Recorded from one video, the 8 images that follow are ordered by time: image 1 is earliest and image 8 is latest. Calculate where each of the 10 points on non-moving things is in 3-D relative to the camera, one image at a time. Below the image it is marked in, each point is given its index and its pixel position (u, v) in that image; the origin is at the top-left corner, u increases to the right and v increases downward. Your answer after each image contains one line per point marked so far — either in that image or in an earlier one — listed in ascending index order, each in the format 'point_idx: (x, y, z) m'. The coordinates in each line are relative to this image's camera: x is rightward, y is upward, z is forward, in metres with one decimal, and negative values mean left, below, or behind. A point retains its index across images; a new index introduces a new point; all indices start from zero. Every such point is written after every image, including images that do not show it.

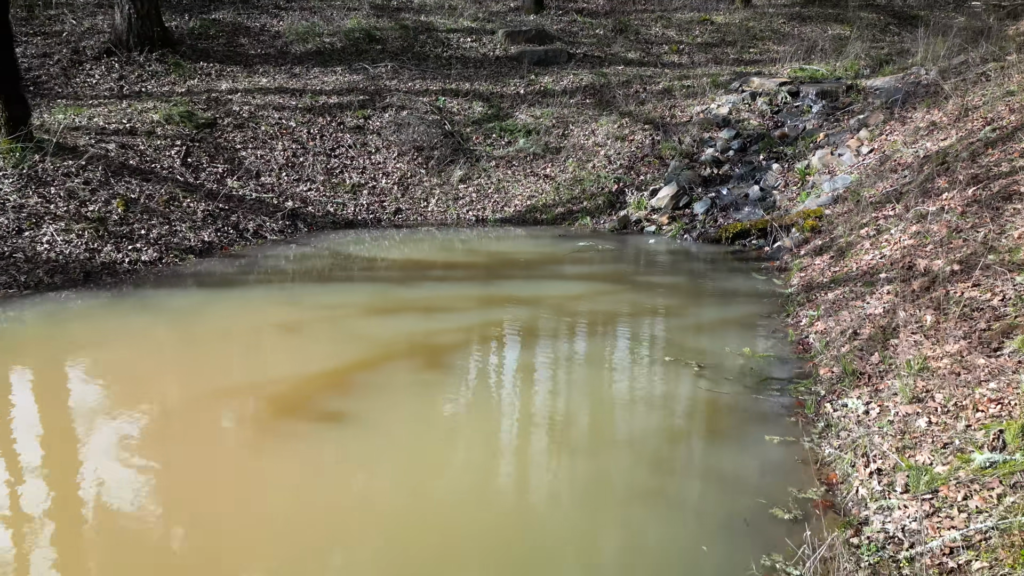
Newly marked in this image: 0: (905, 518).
0: (+1.9, -1.0, +3.5) m
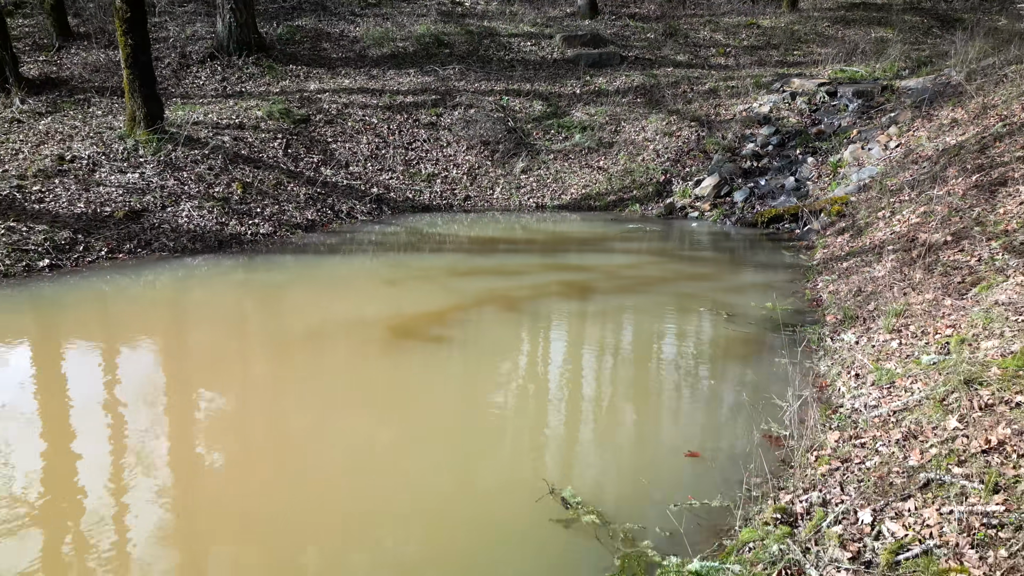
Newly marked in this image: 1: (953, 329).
0: (+2.4, -0.6, +4.9) m
1: (+3.2, -0.2, +5.4) m
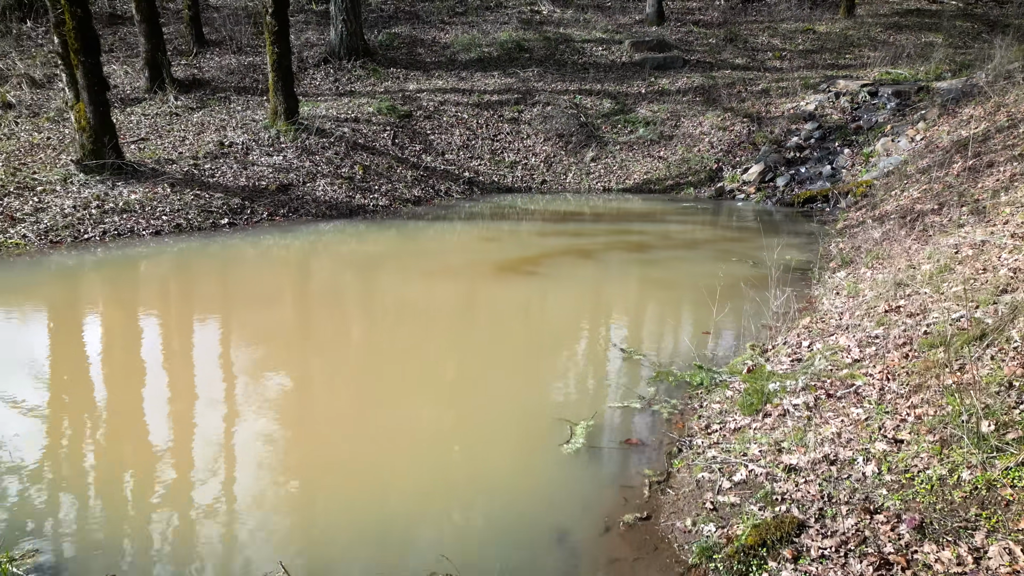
0: (+3.1, 0.0, +7.0) m
1: (+4.1, +0.4, +7.4) m
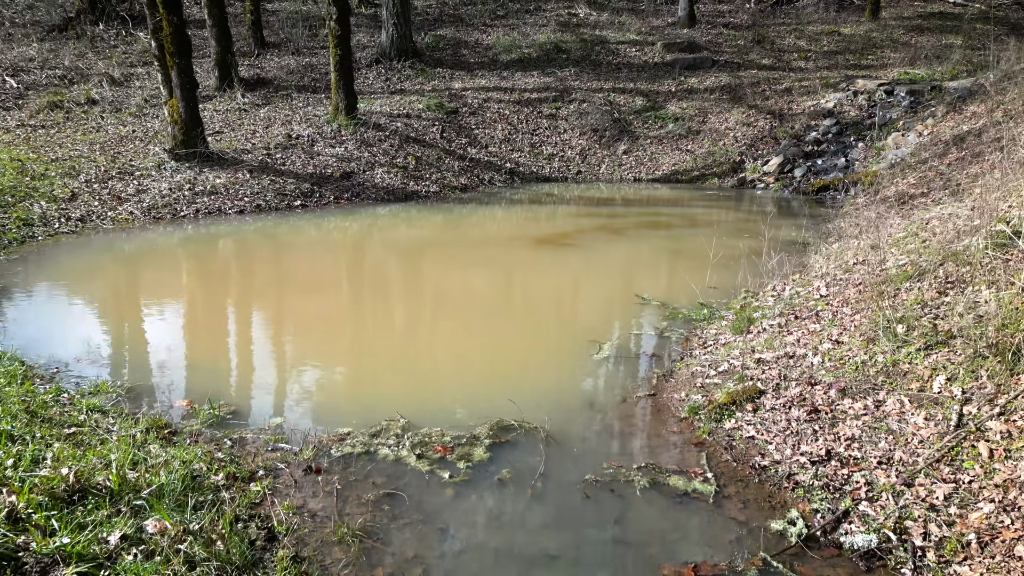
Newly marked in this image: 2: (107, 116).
0: (+3.6, +0.4, +8.4) m
1: (+4.6, +0.8, +8.8) m
2: (-9.7, +4.1, +17.2) m
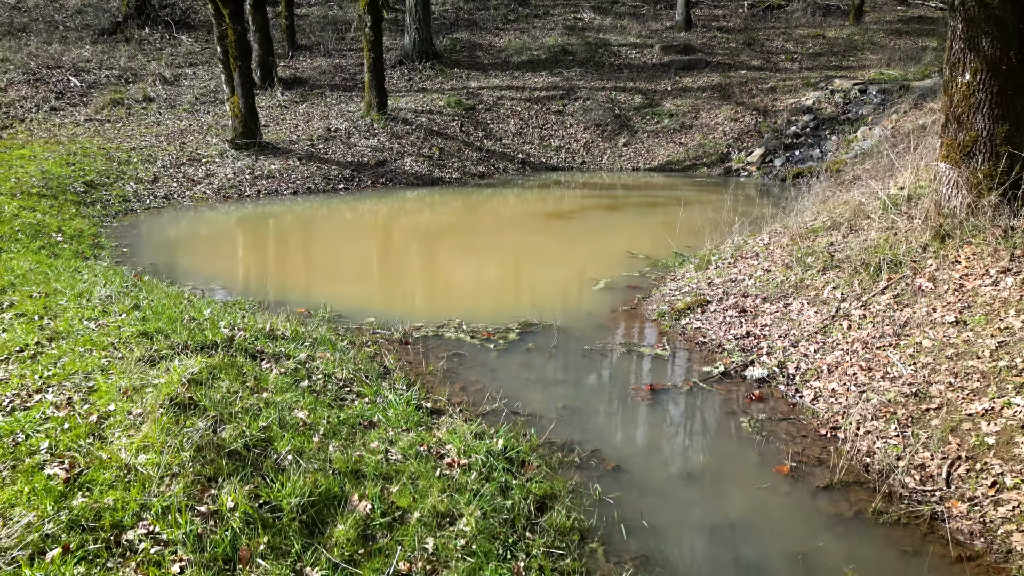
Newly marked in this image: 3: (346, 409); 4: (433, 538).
0: (+3.9, +1.0, +10.5) m
1: (+4.8, +1.3, +10.9) m
2: (-9.4, +4.7, +19.4) m
3: (-1.0, -0.7, +4.5) m
4: (-0.3, -1.2, +3.4) m
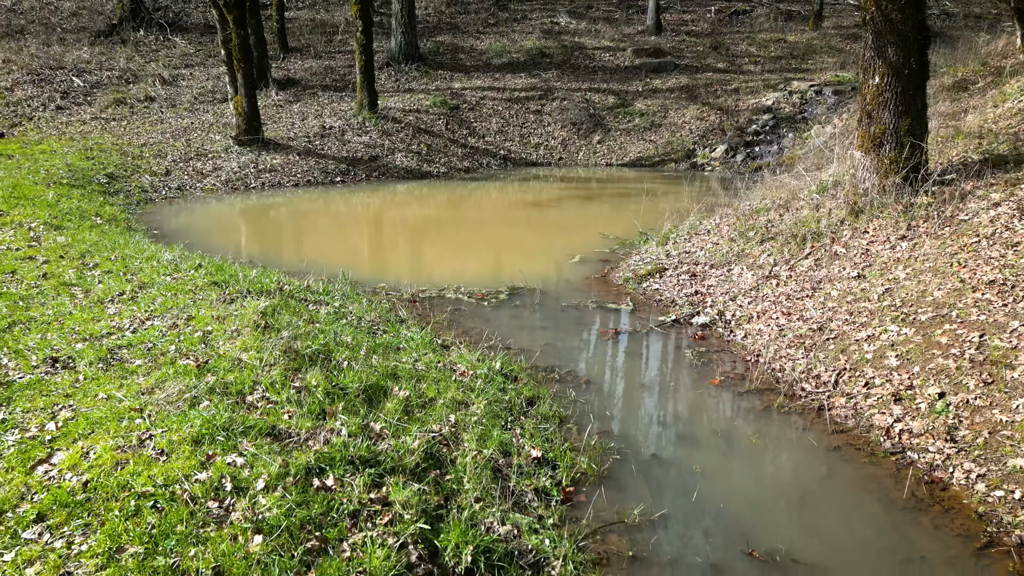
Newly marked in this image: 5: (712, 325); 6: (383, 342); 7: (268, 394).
0: (+3.6, +1.3, +11.9) m
1: (+4.6, +1.7, +12.3) m
2: (-9.9, +5.0, +20.4) m
3: (-1.1, -0.4, +5.8) m
4: (-0.4, -0.8, +4.7) m
5: (+2.0, -0.4, +7.1) m
6: (-1.0, -0.4, +5.7) m
7: (-1.4, -0.6, +4.2) m
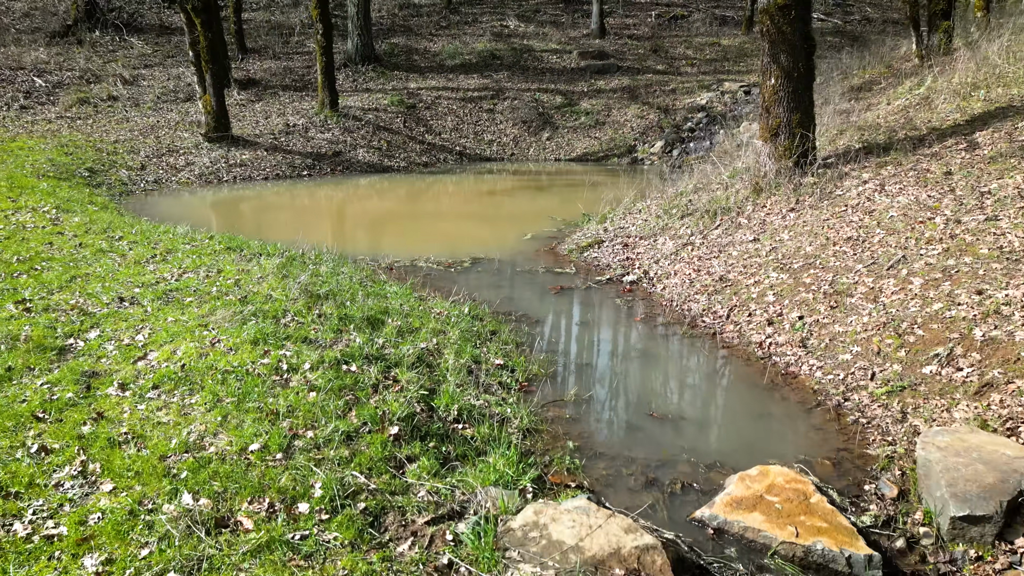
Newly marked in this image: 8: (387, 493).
0: (+2.9, +1.8, +13.6) m
1: (+3.7, +2.2, +14.0) m
2: (-11.2, +5.2, +21.2) m
3: (-1.4, 0.0, +7.2) m
4: (-0.6, -0.4, +6.1) m
5: (+1.5, +0.1, +8.7) m
6: (-1.3, 0.0, +7.0) m
7: (-1.6, -0.2, +5.6) m
8: (-0.6, -1.0, +3.6) m
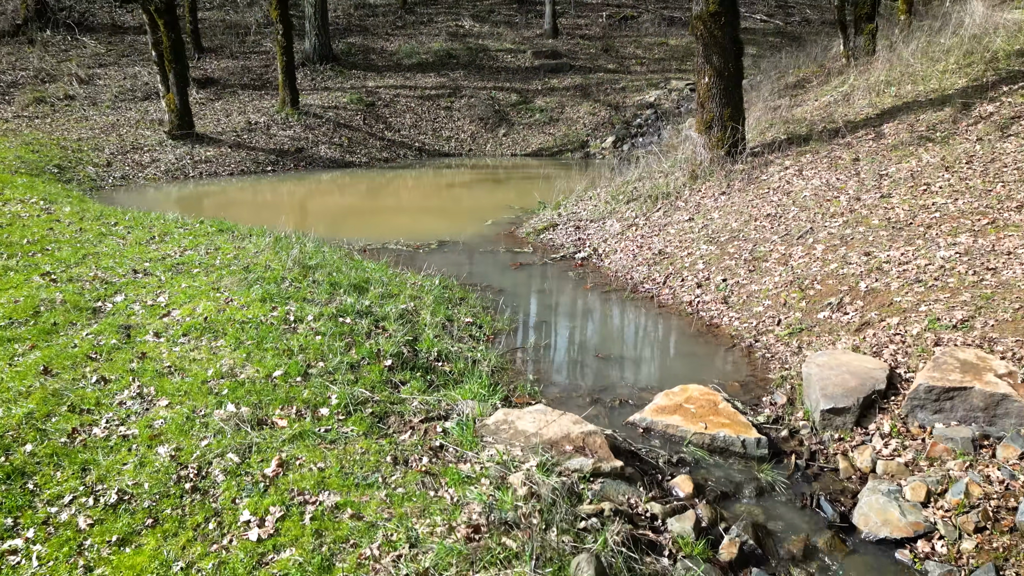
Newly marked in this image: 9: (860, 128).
0: (+2.1, +2.1, +14.7) m
1: (+2.9, +2.6, +15.2) m
2: (-12.5, +5.3, +21.5) m
3: (-1.8, +0.3, +8.1) m
4: (-1.0, -0.1, +7.1) m
5: (+1.0, +0.4, +9.7) m
6: (-1.7, +0.2, +7.9) m
7: (-1.9, 0.0, +6.4) m
8: (-0.8, -0.7, +4.5) m
9: (+5.1, +2.4, +10.7) m
